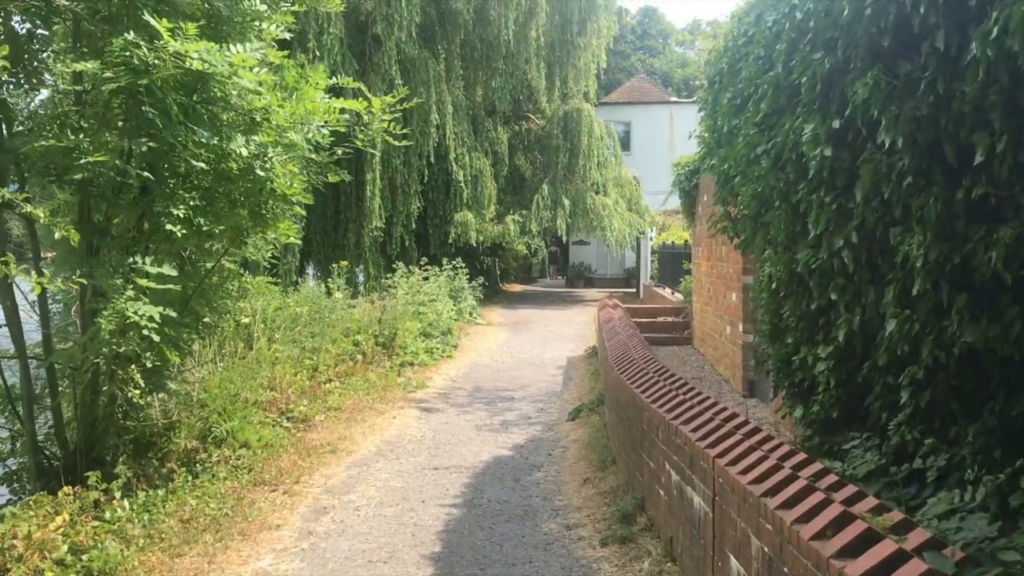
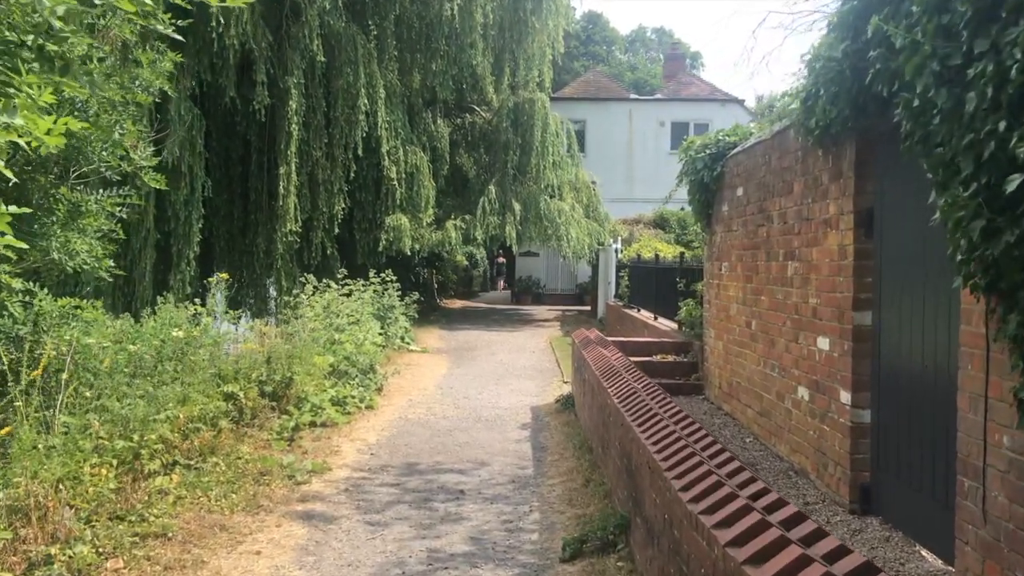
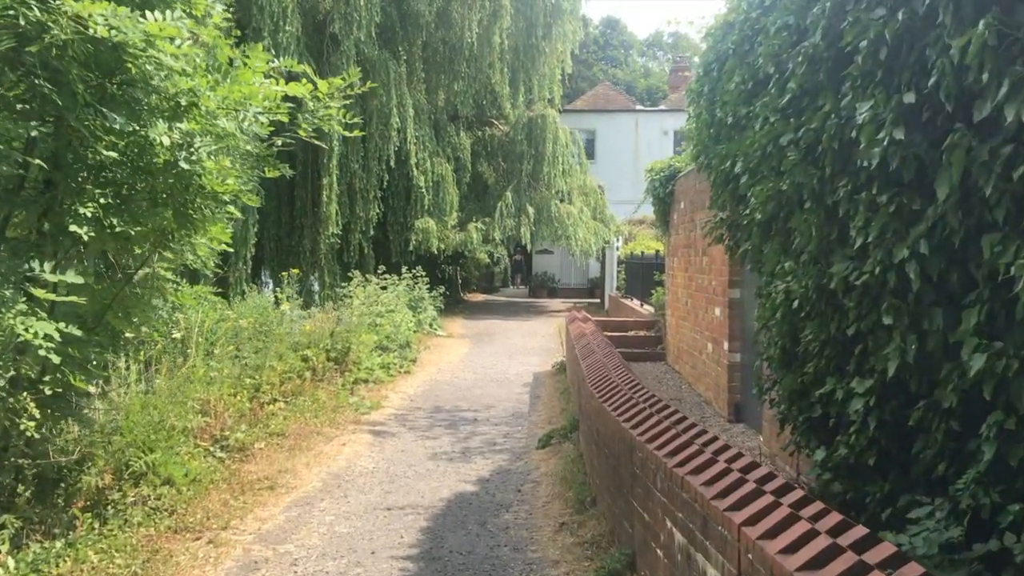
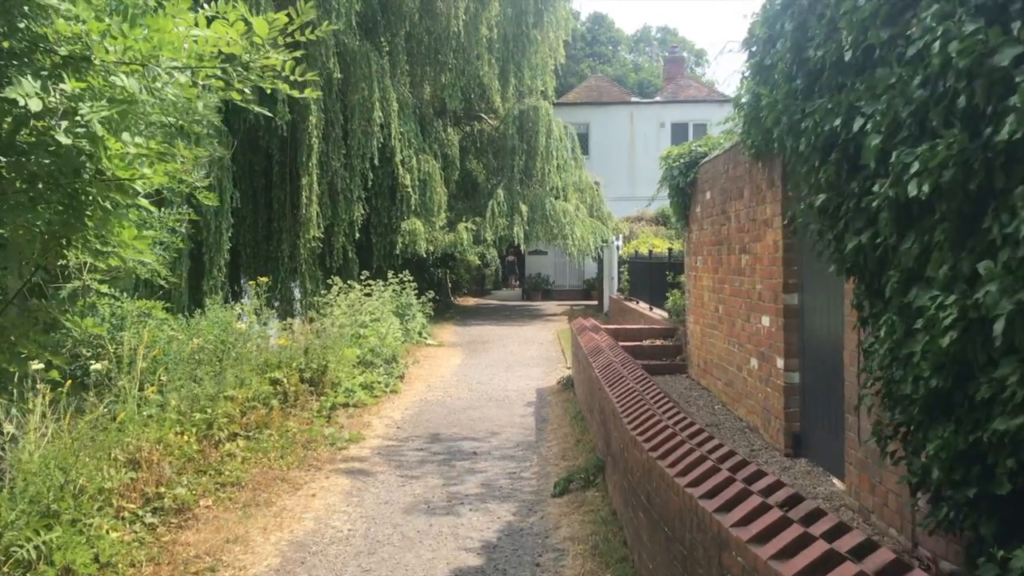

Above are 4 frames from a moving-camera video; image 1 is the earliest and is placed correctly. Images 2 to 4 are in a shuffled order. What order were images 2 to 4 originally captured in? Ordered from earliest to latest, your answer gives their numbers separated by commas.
3, 4, 2
